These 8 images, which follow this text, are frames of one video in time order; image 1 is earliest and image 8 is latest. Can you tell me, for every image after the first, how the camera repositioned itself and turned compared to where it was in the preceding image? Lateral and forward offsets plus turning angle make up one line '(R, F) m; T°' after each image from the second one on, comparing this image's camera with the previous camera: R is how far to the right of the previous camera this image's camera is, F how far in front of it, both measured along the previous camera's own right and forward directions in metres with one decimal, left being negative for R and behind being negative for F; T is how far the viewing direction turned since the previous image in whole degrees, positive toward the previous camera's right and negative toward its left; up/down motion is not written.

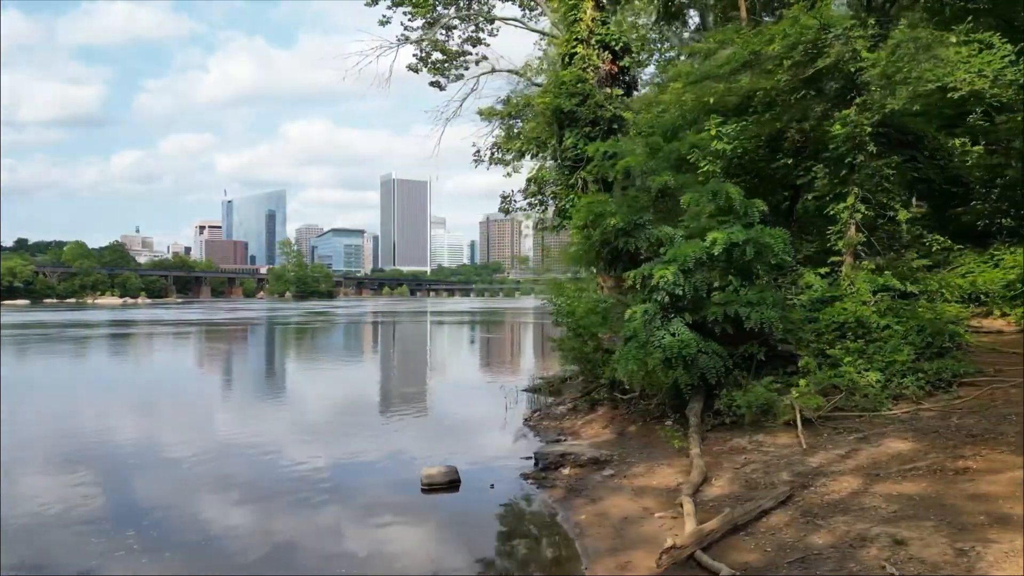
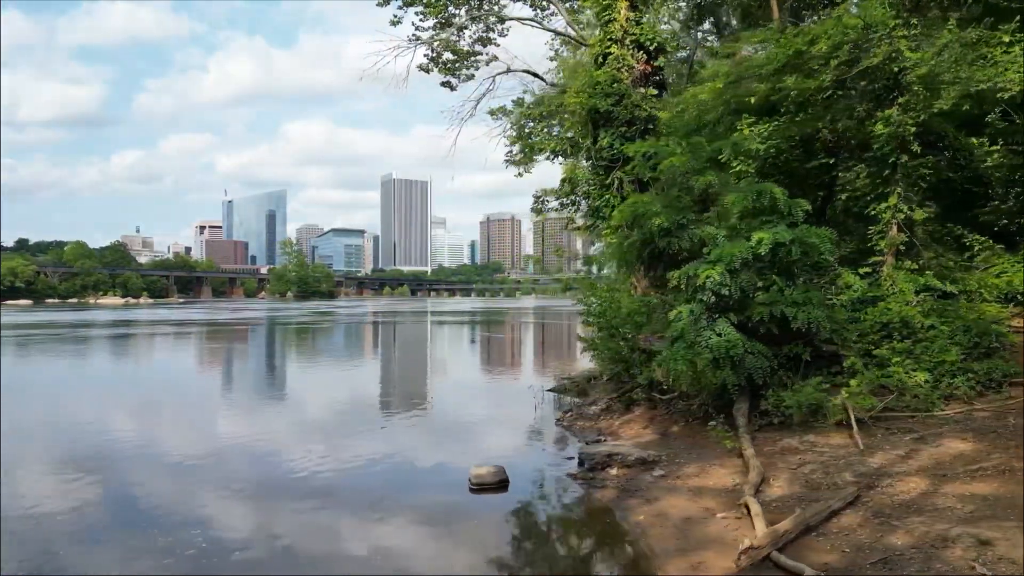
(-0.4, 0.0) m; 0°
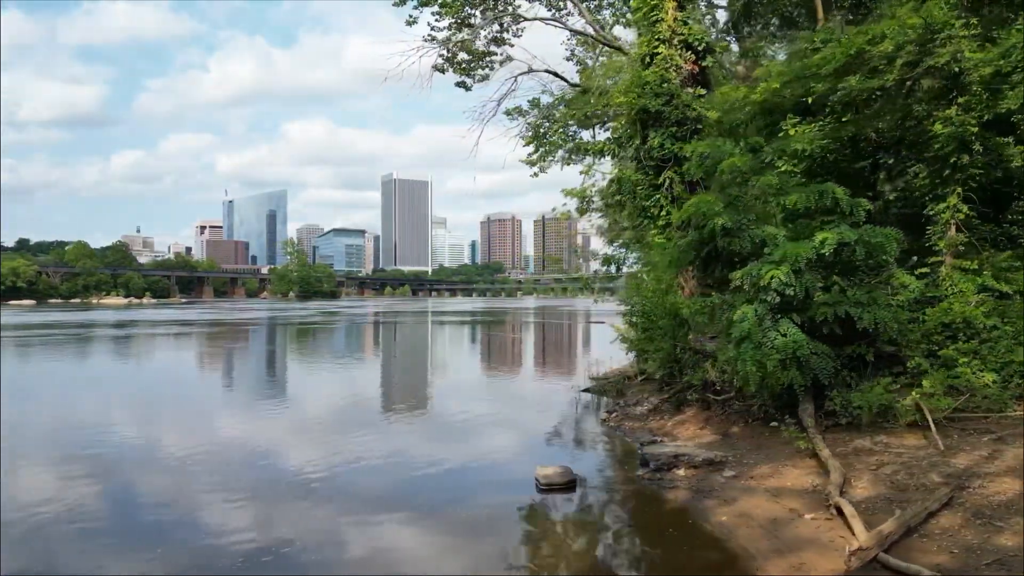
(-0.5, 0.0) m; 0°
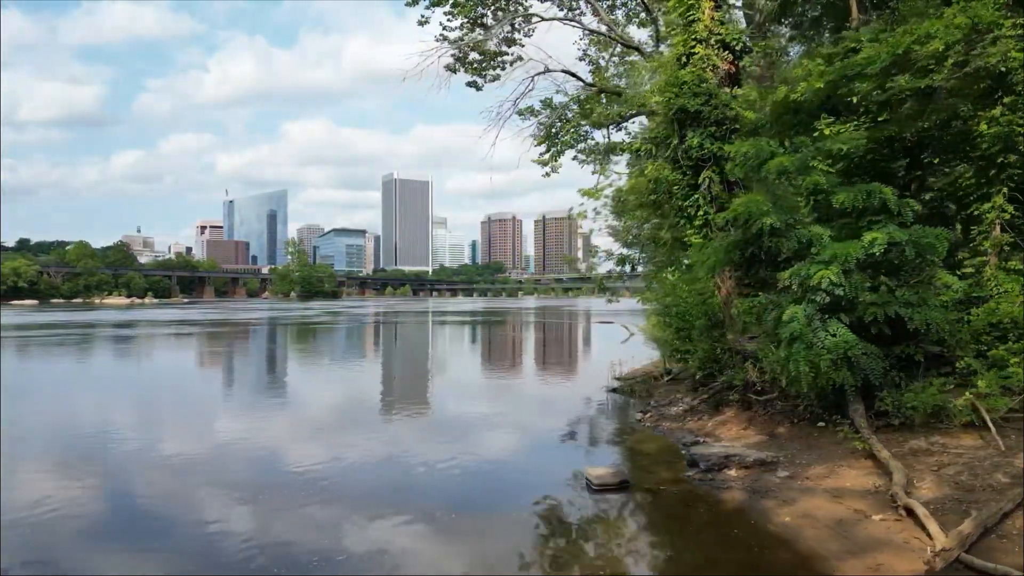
(-0.4, 0.0) m; 0°
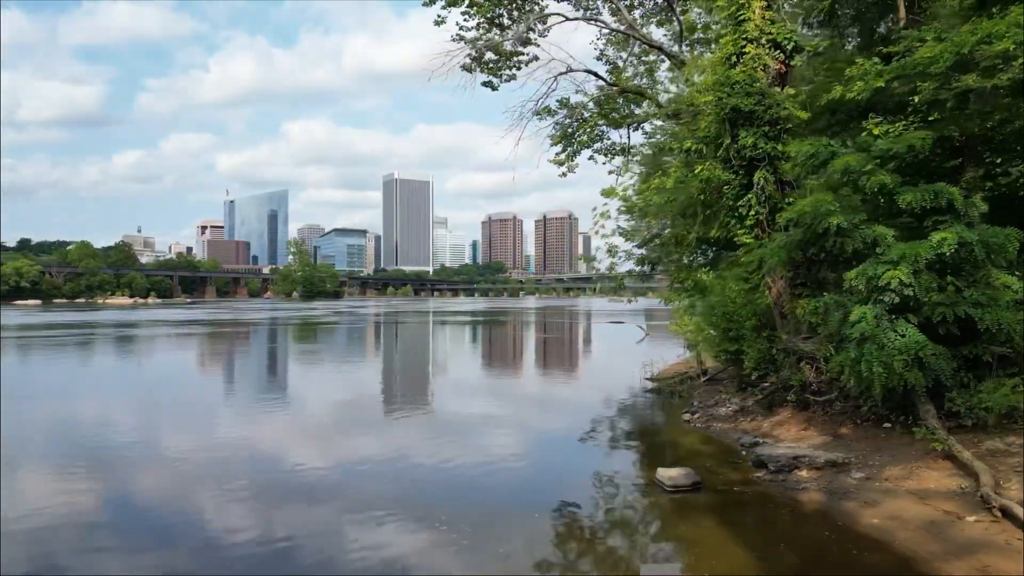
(-0.6, 0.0) m; 0°
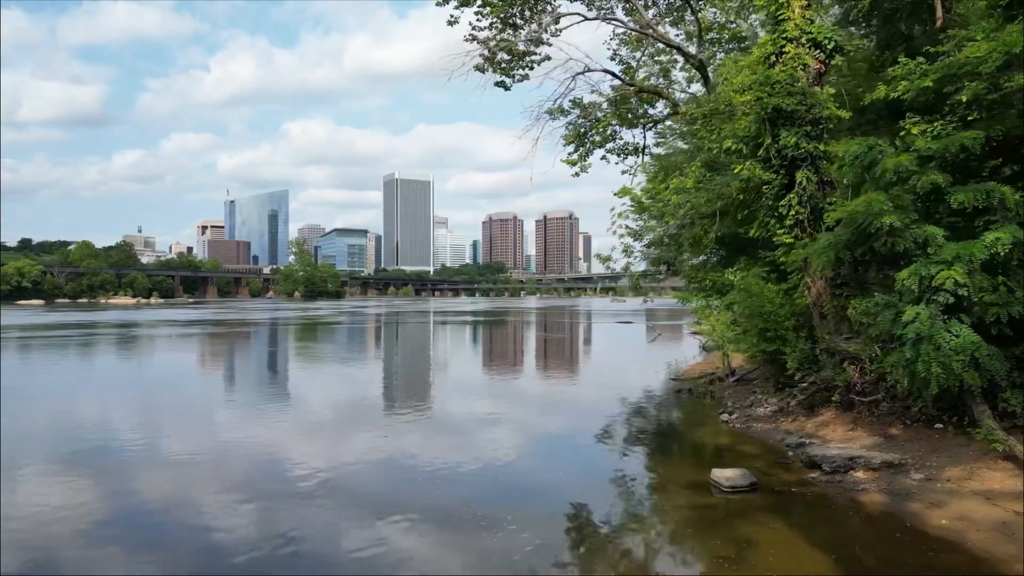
(-0.4, 0.0) m; 0°
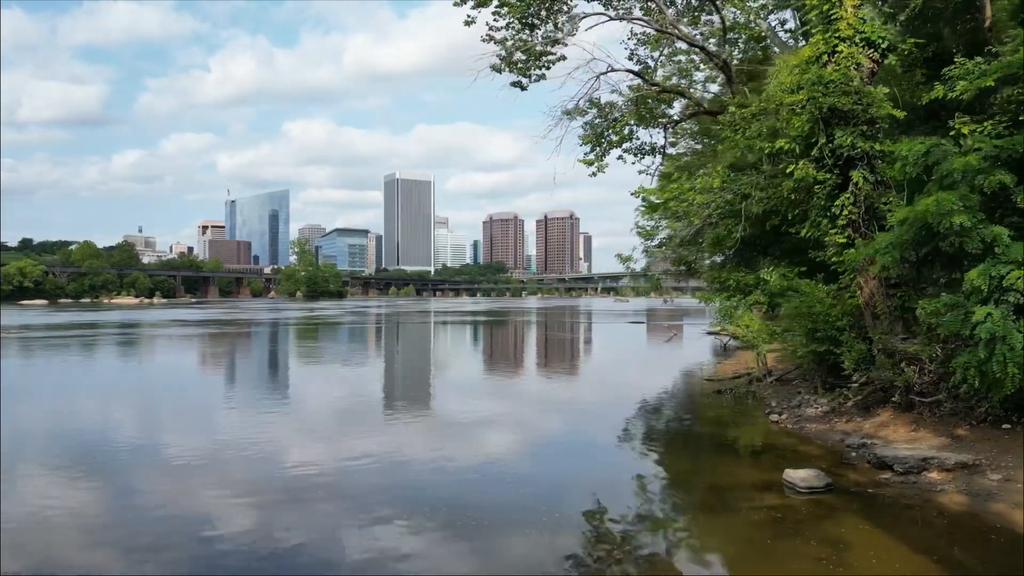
(-0.6, 0.0) m; 0°
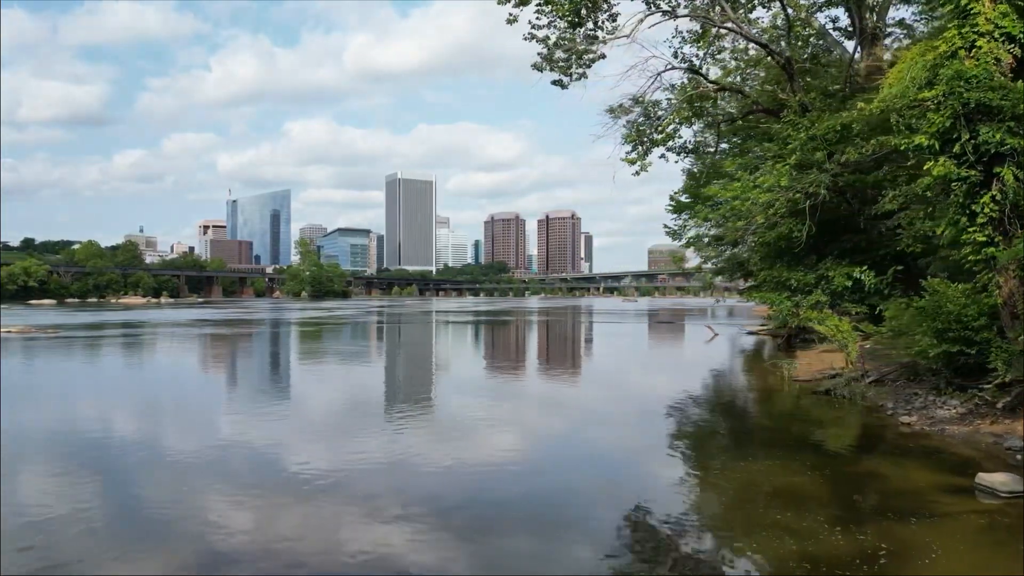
(-1.5, +0.1) m; 0°
